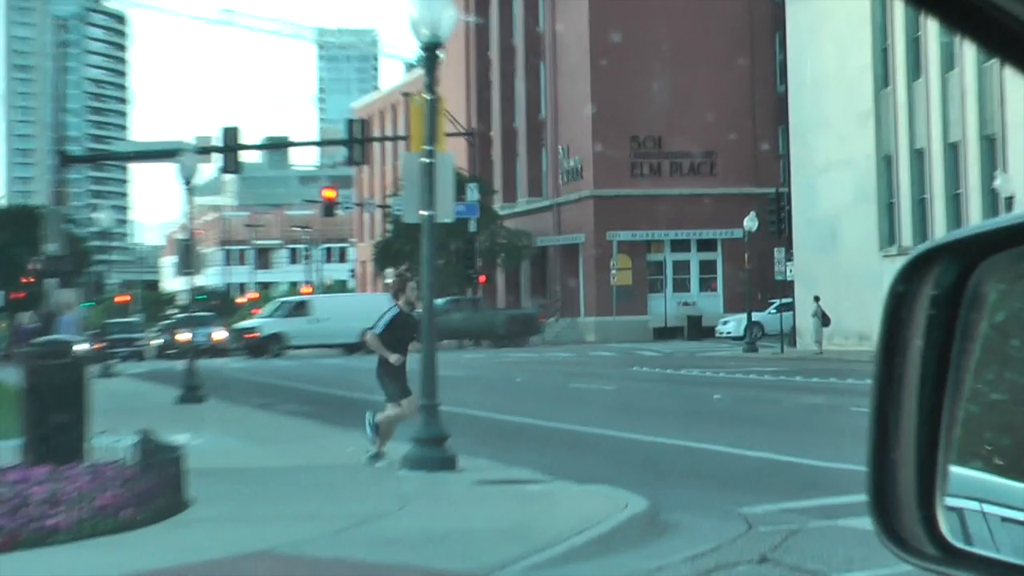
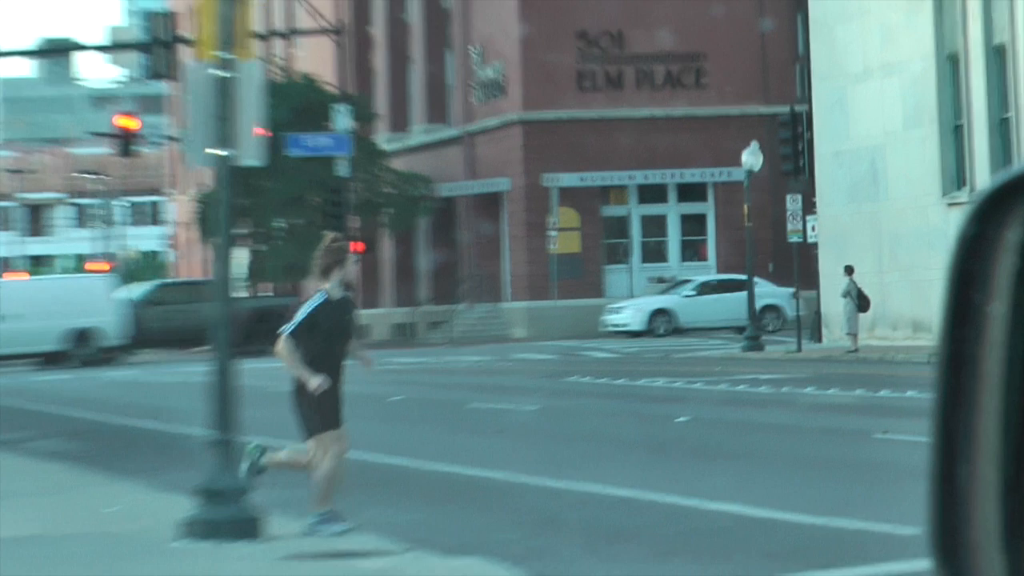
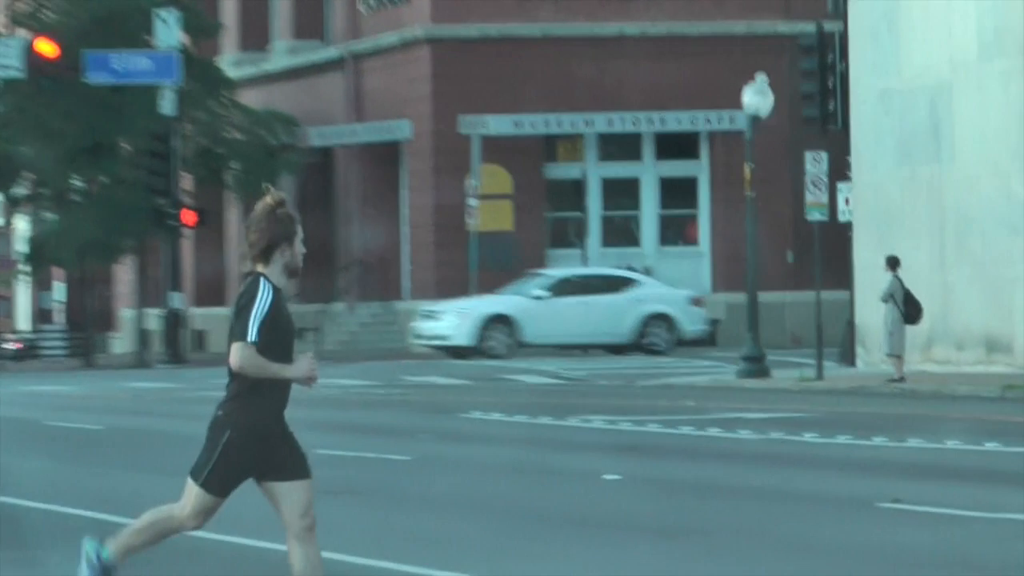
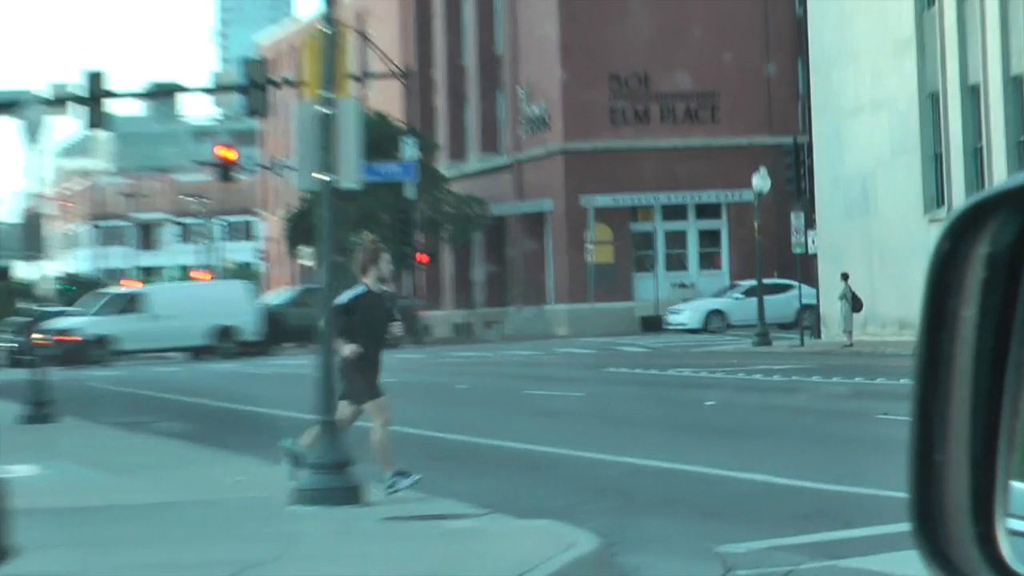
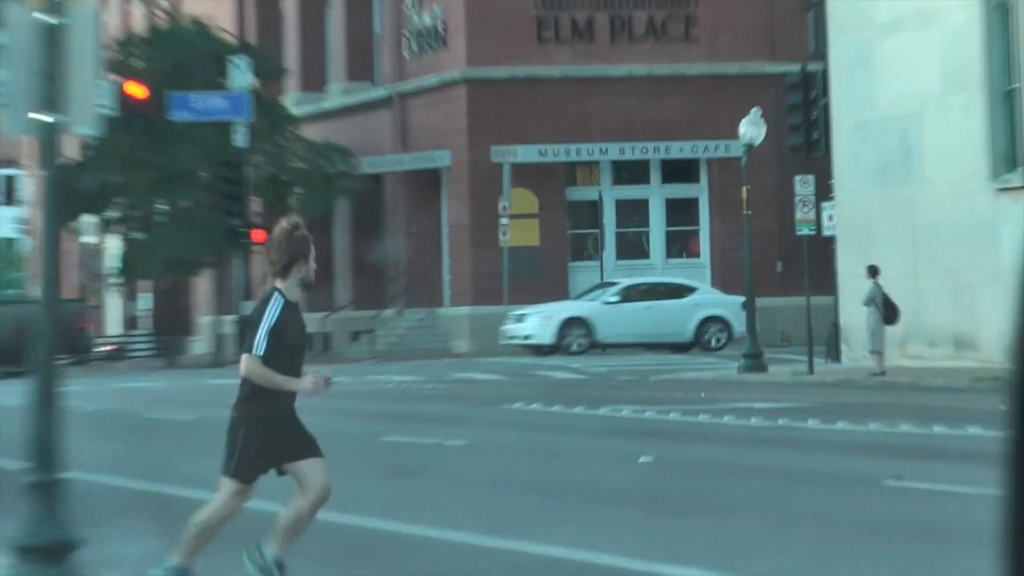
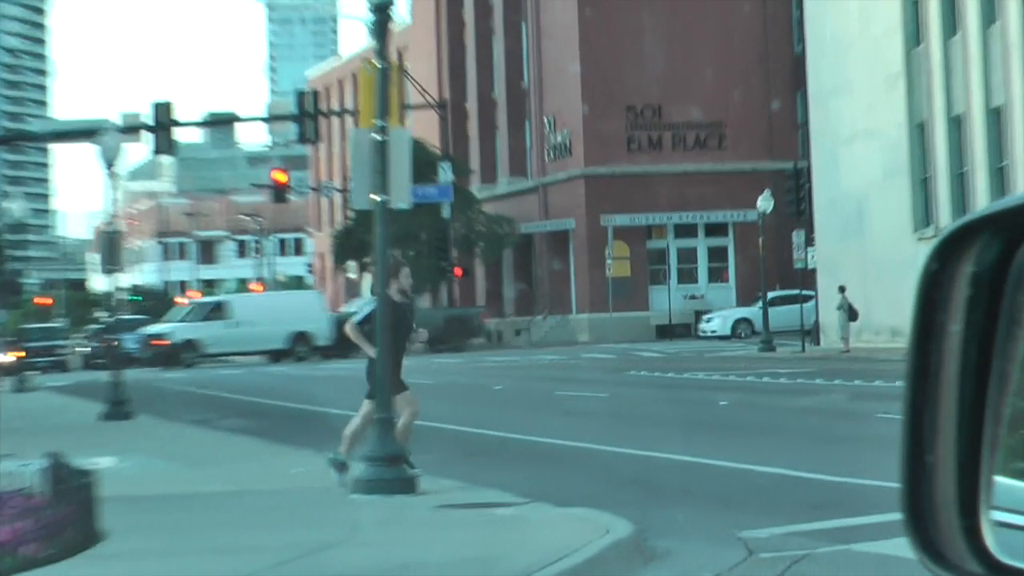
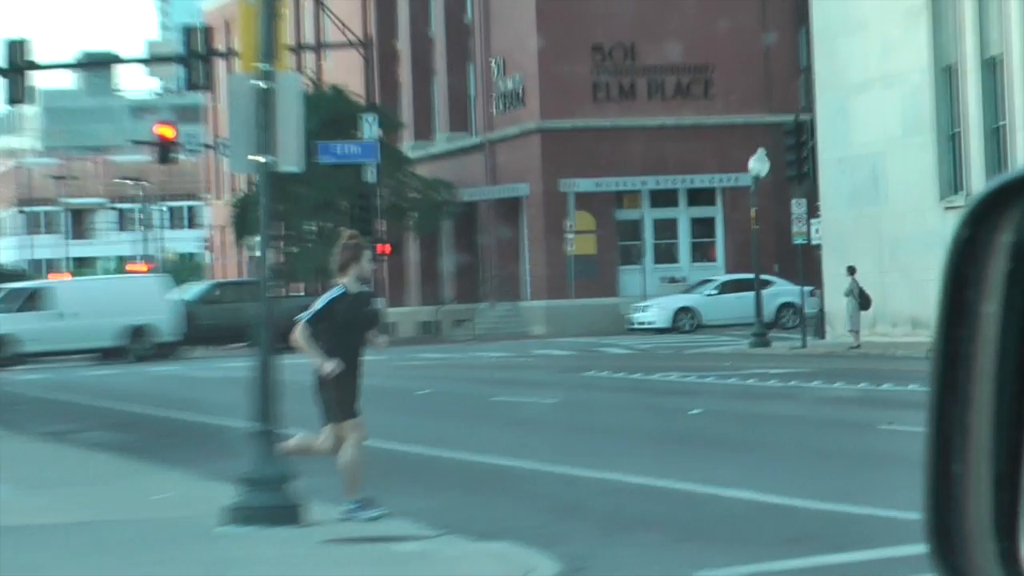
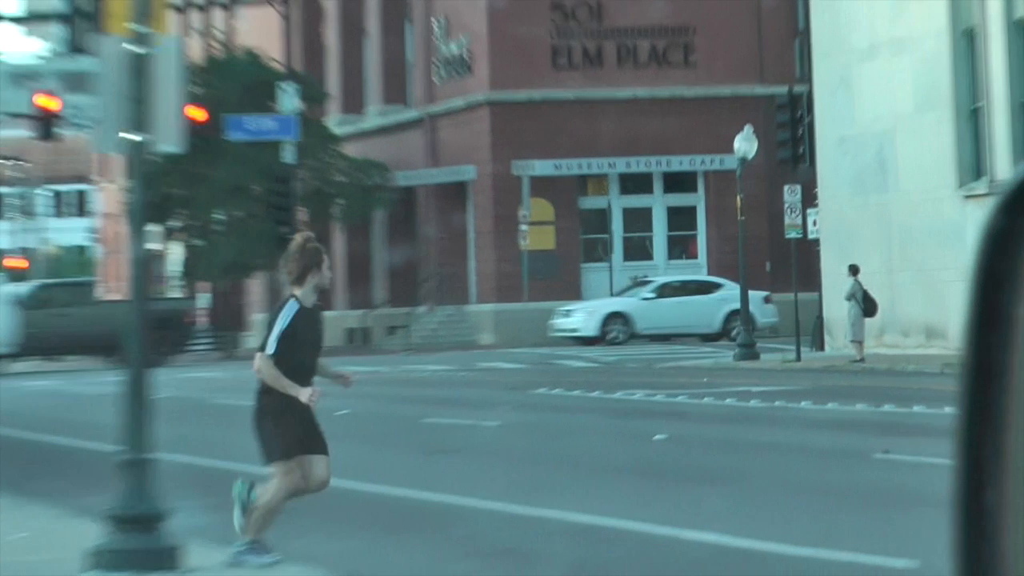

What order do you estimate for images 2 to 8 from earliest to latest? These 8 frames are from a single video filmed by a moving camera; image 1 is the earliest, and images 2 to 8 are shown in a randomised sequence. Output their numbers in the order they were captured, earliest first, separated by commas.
6, 4, 7, 2, 8, 5, 3
